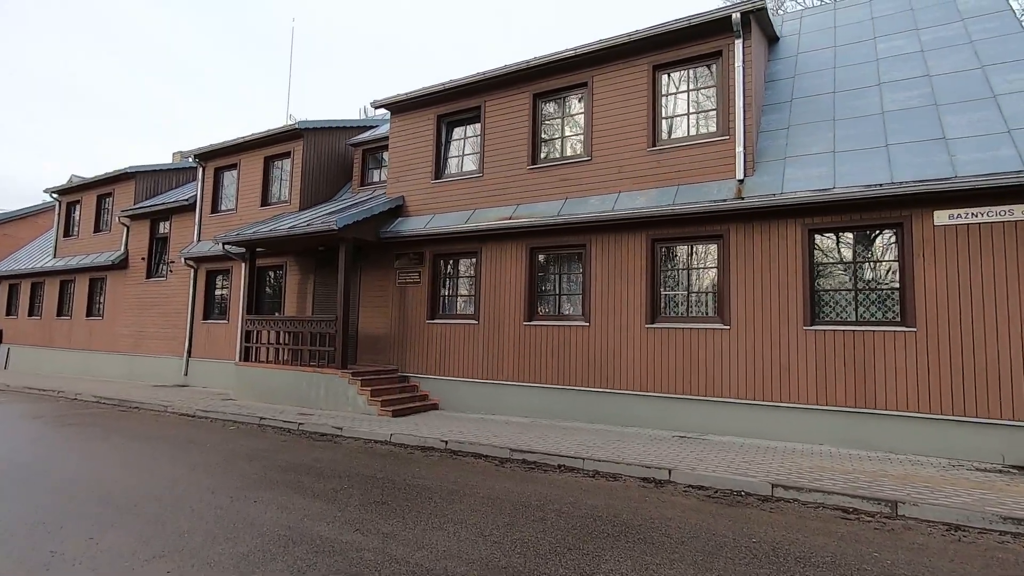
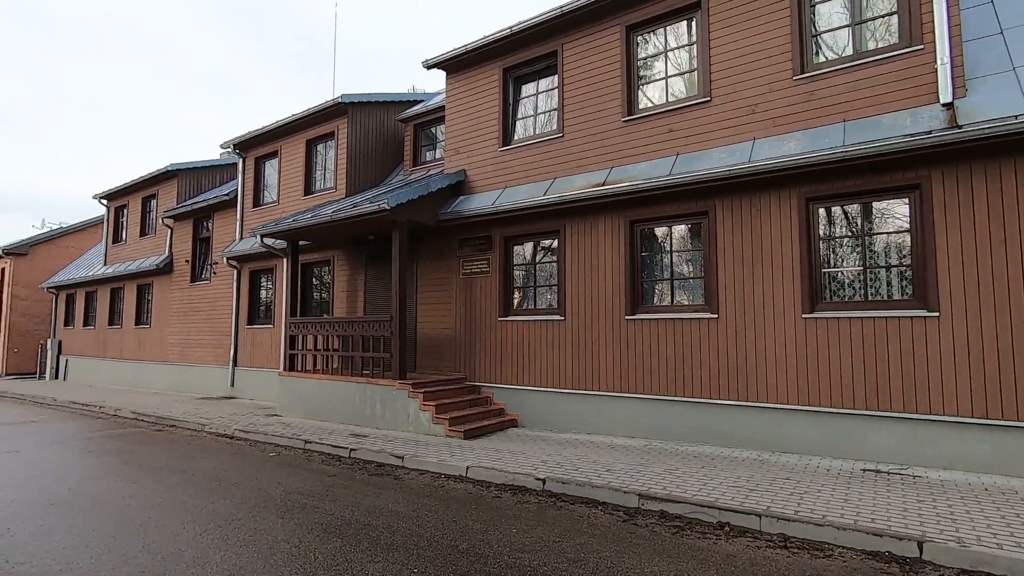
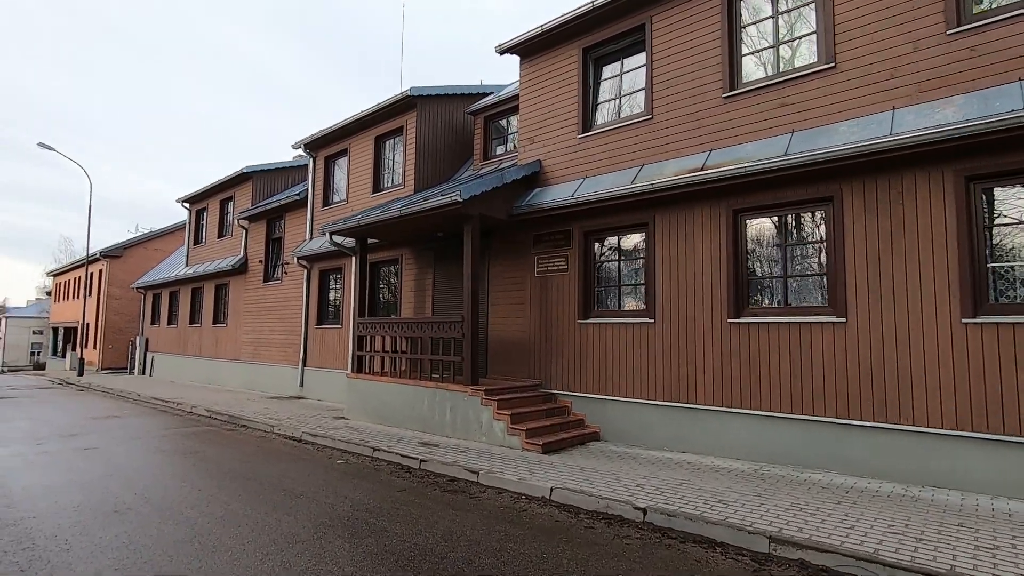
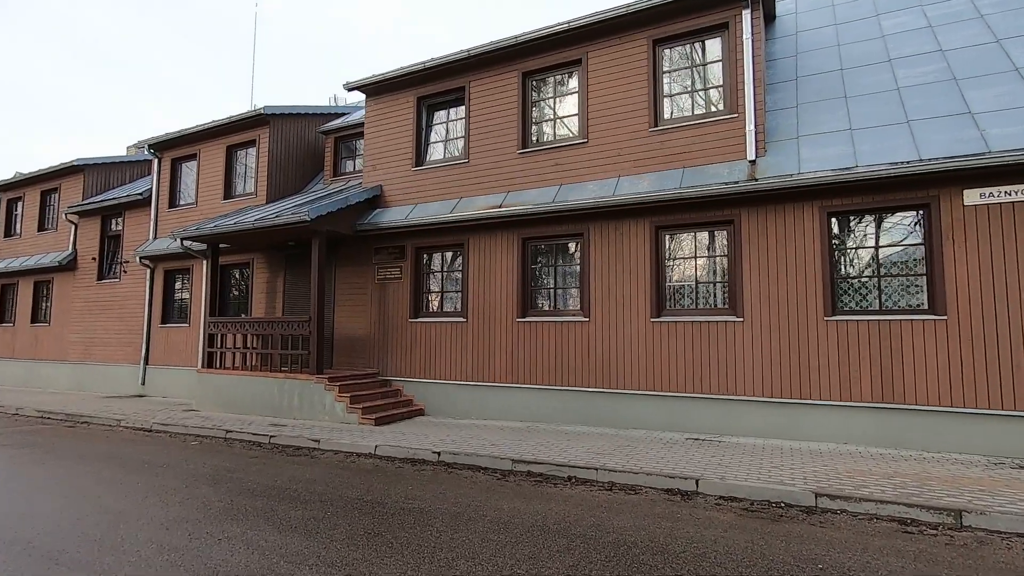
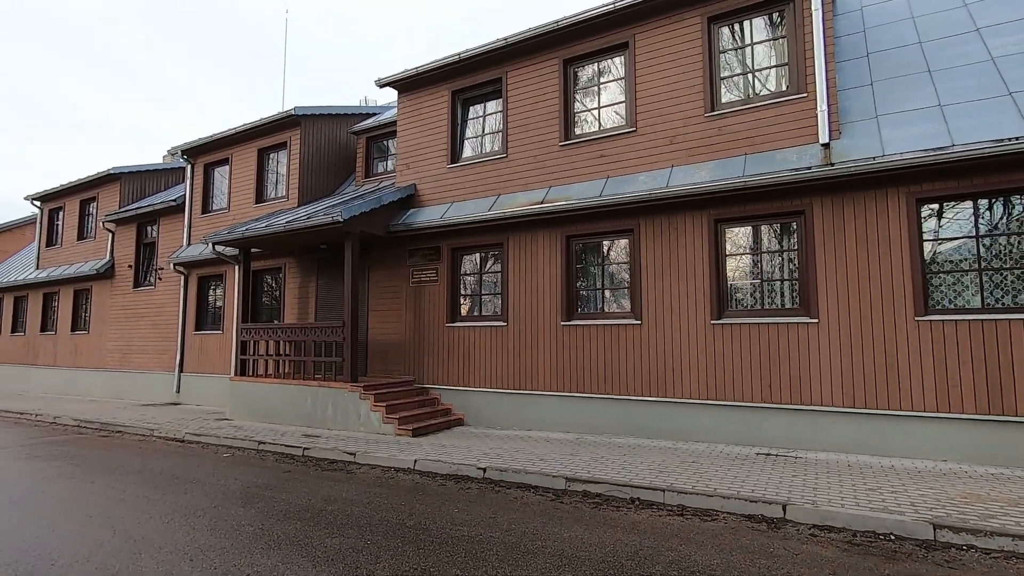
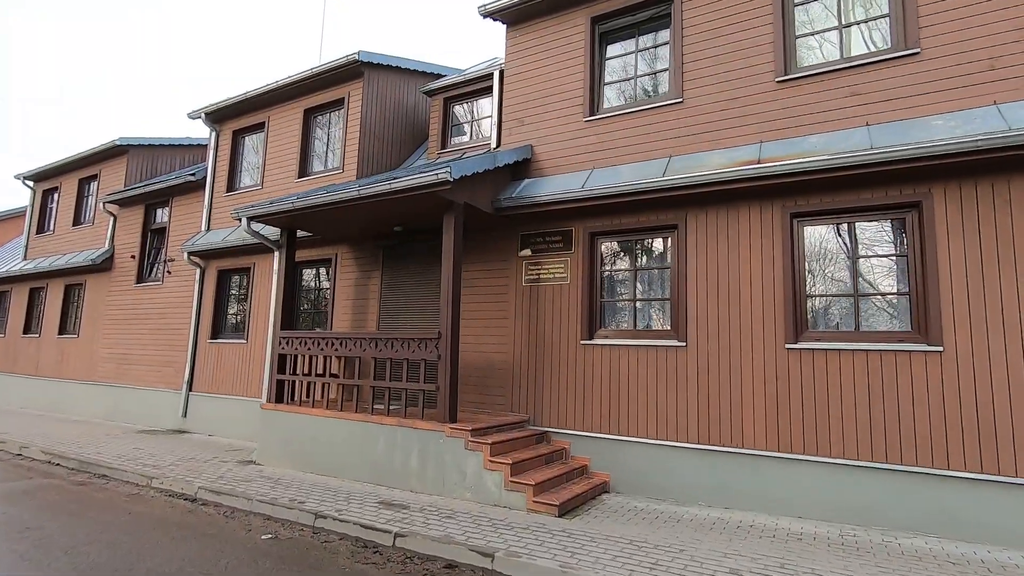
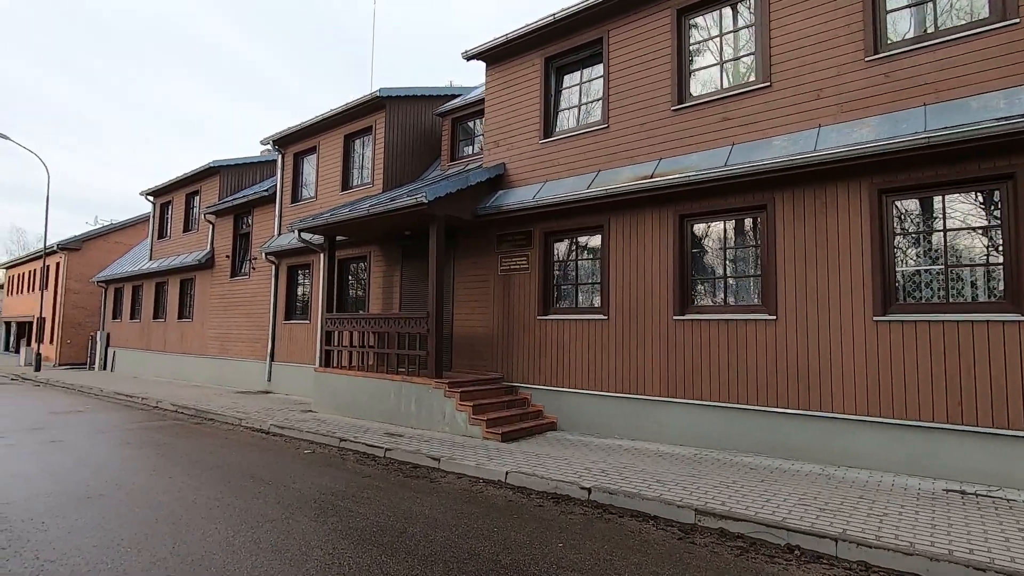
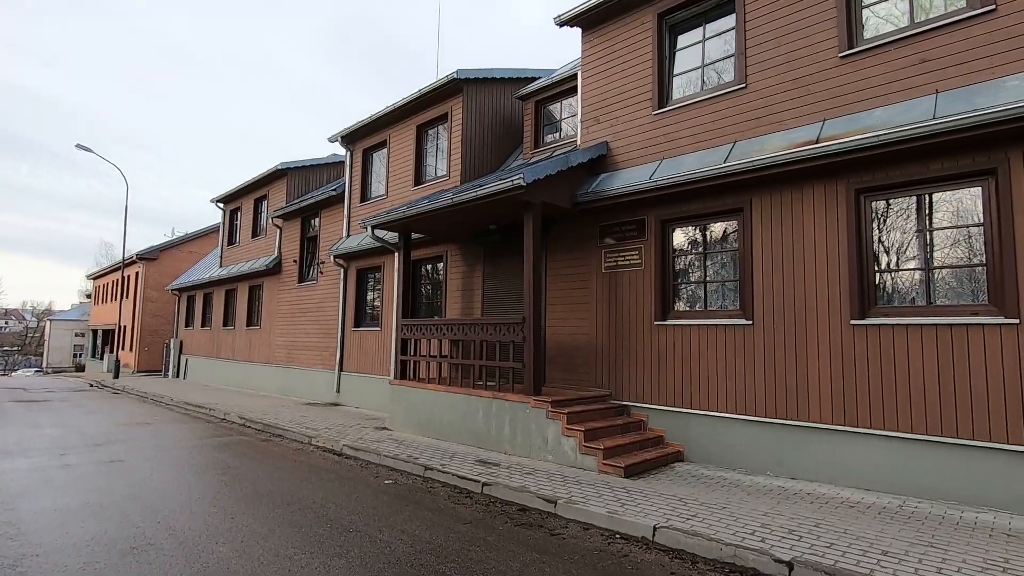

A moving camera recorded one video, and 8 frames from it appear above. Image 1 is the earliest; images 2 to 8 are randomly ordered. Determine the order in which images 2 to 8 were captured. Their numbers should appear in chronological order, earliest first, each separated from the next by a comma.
4, 5, 2, 7, 3, 8, 6
